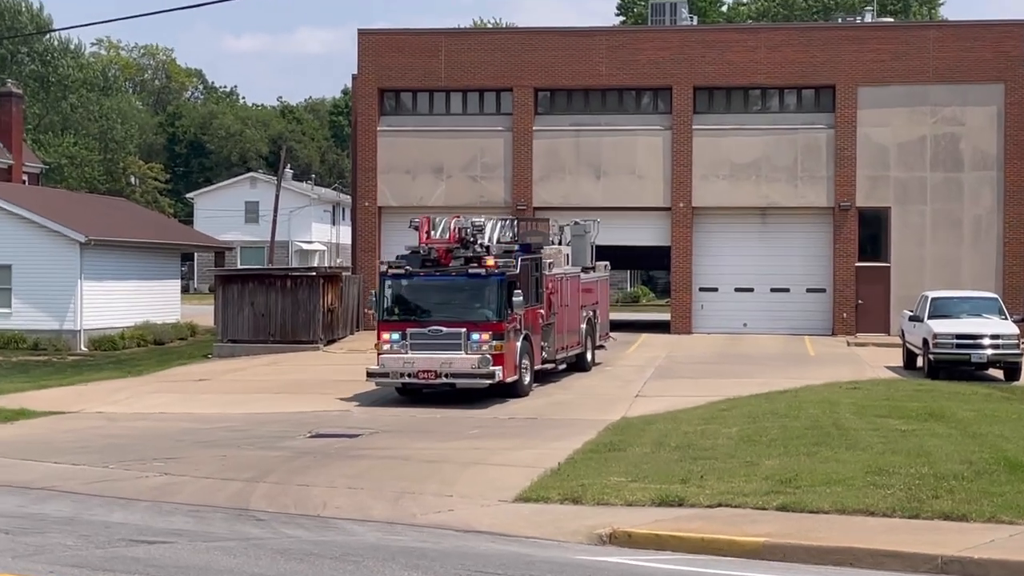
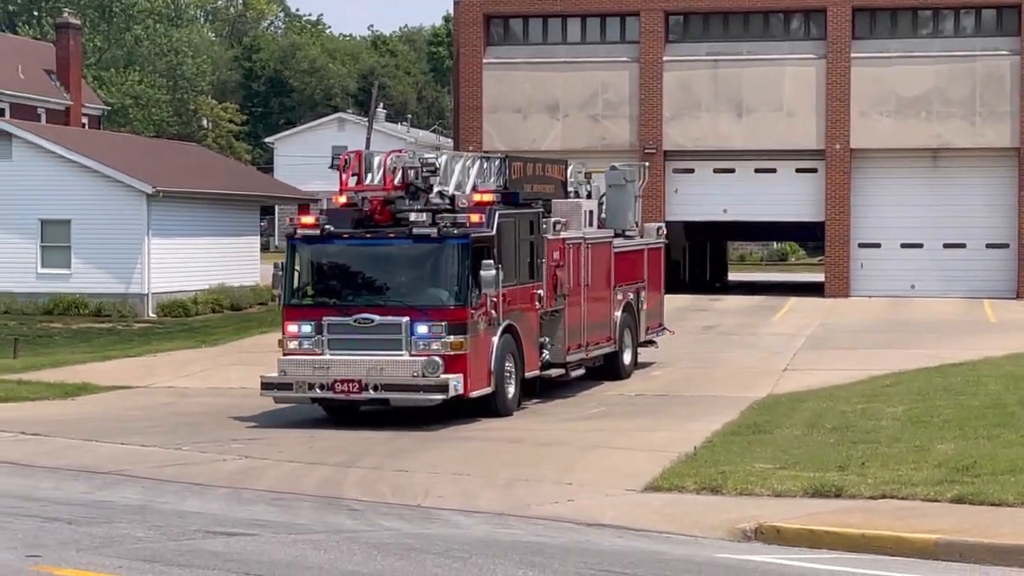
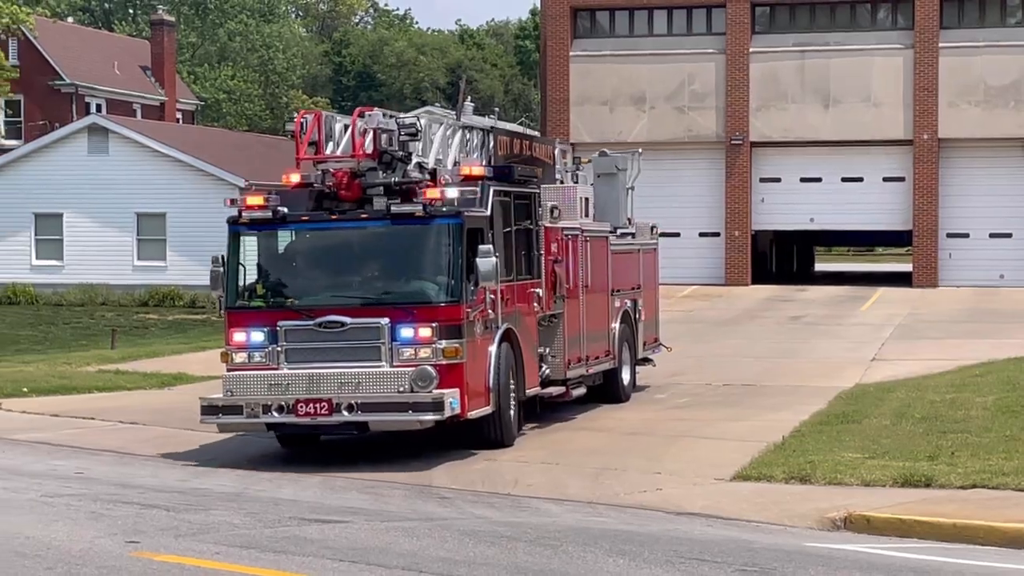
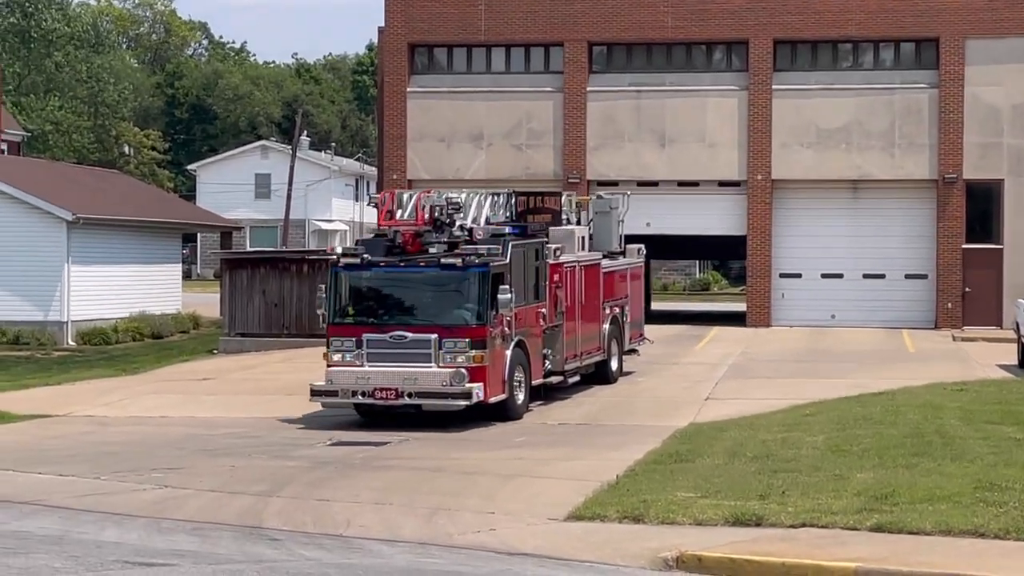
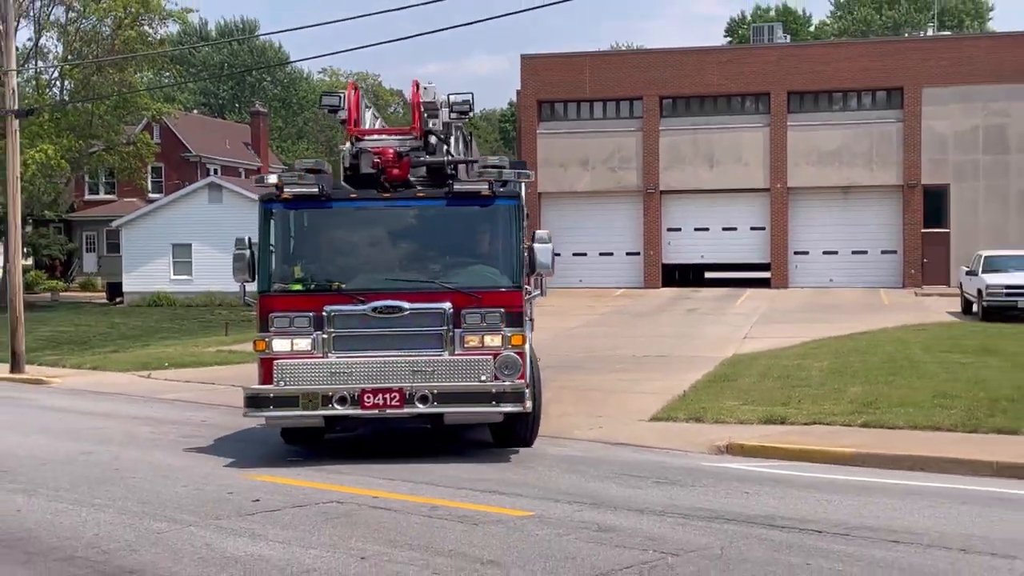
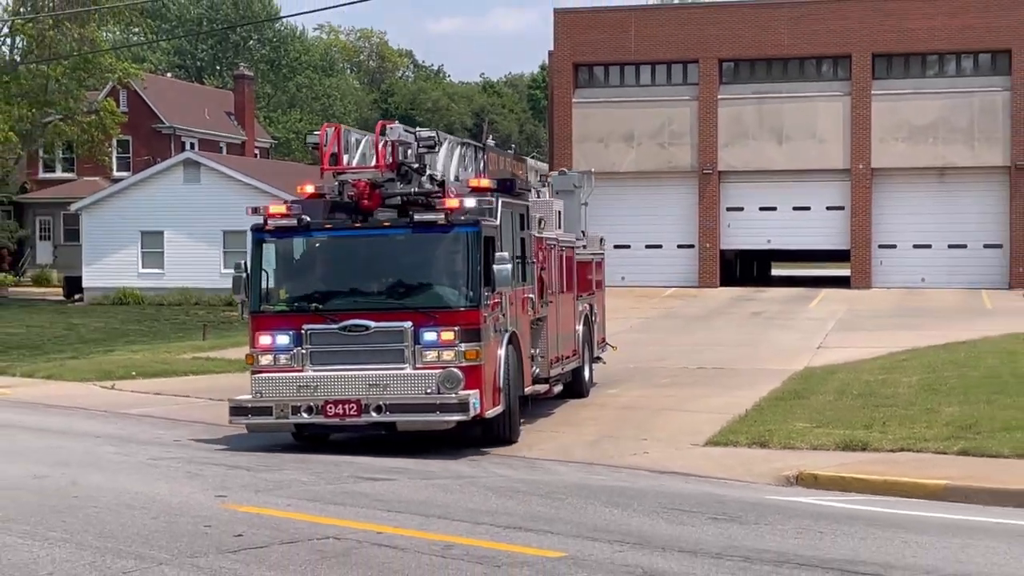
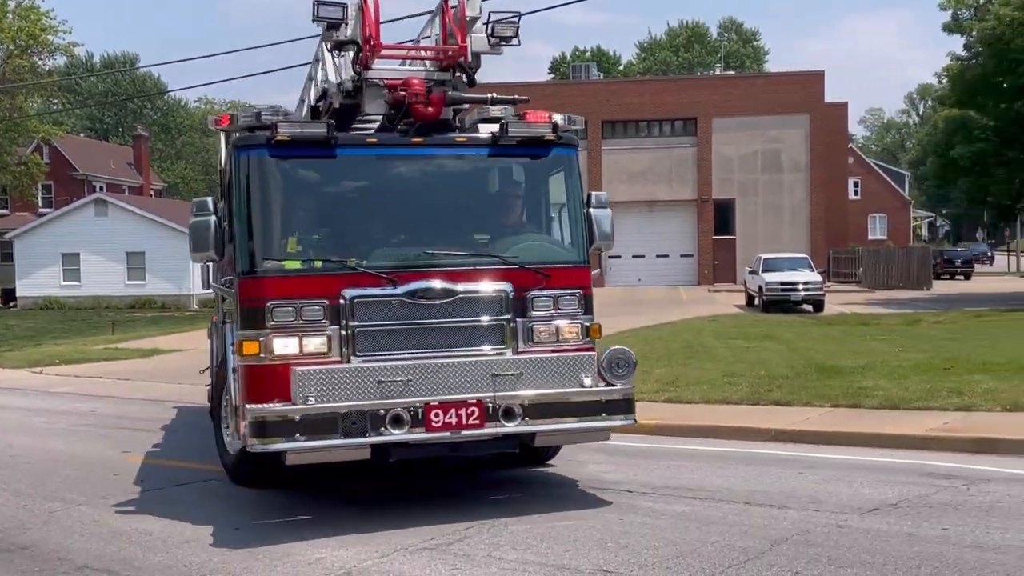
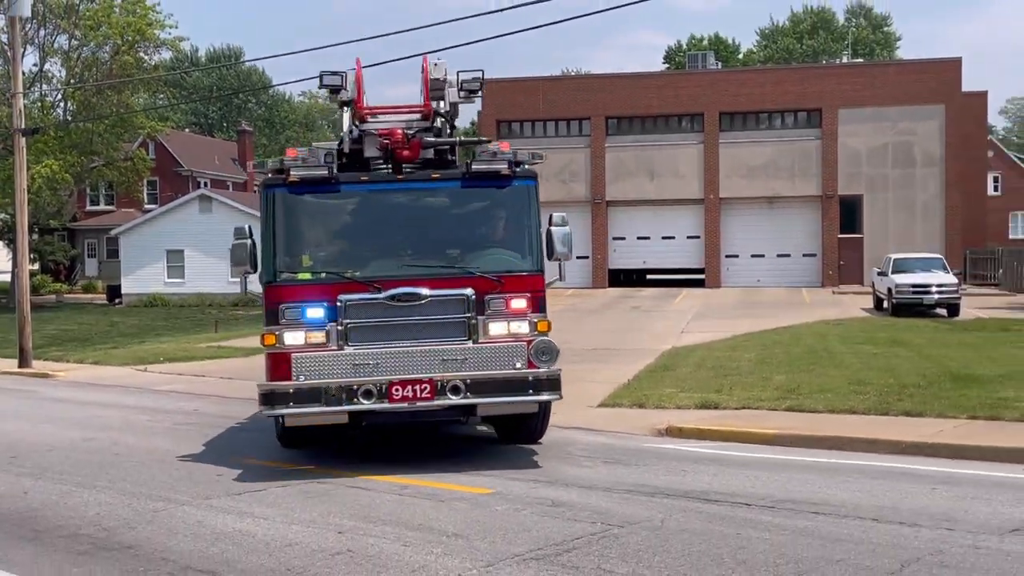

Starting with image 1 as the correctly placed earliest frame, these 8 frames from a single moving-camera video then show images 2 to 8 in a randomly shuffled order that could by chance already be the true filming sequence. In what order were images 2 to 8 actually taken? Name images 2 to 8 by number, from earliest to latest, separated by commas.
4, 2, 3, 6, 5, 8, 7
